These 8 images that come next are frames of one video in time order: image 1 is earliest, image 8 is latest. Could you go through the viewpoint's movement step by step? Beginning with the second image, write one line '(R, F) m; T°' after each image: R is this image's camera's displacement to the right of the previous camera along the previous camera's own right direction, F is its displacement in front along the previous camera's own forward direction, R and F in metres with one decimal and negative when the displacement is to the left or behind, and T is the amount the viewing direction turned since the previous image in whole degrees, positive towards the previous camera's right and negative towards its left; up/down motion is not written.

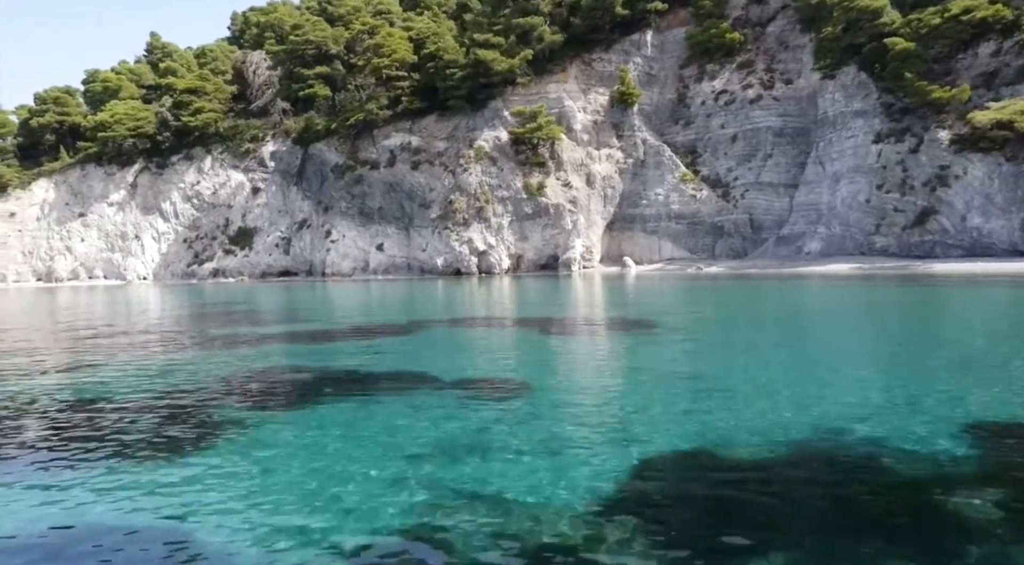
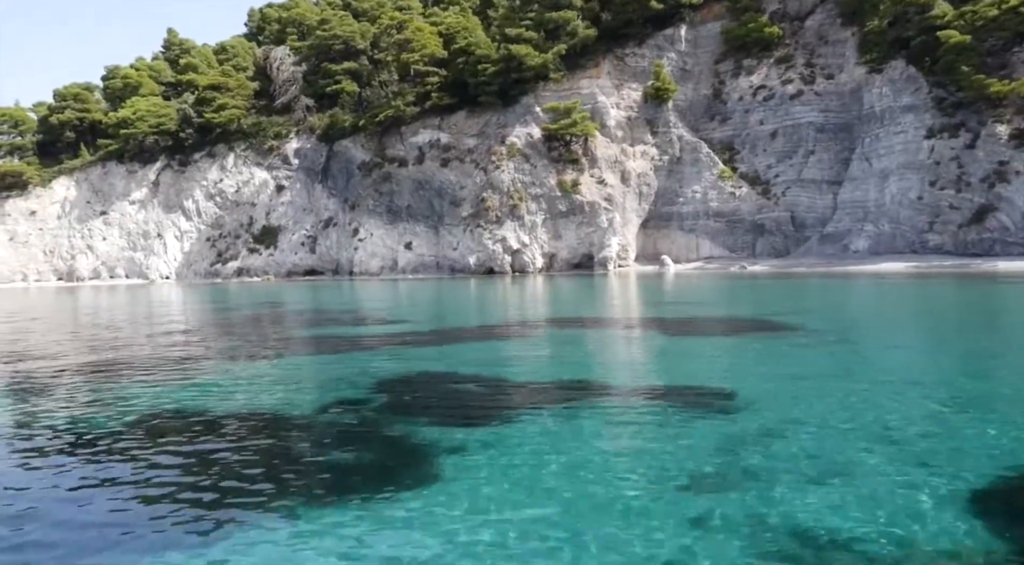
(-1.7, +0.7) m; 0°
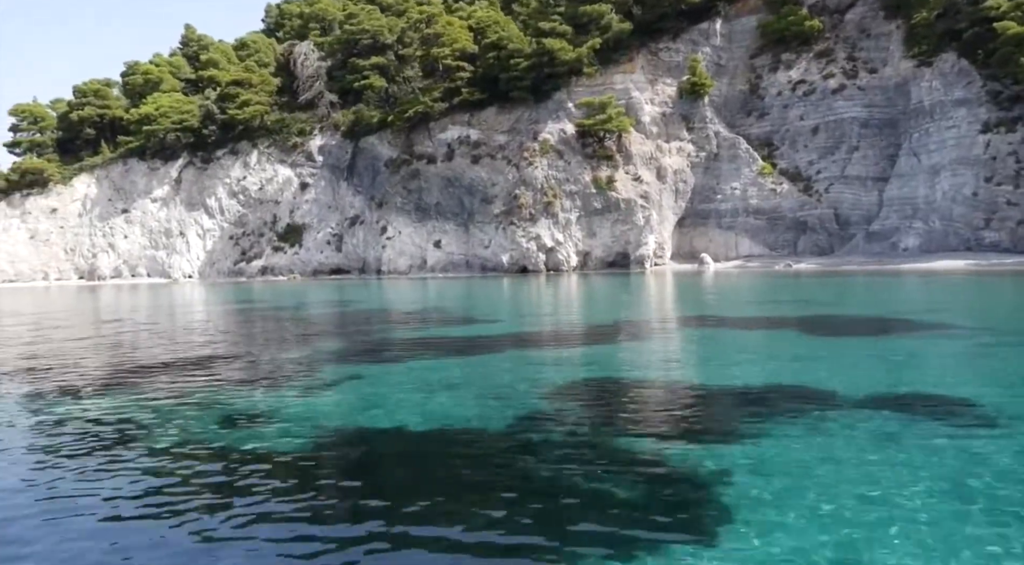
(-1.7, +0.8) m; 0°
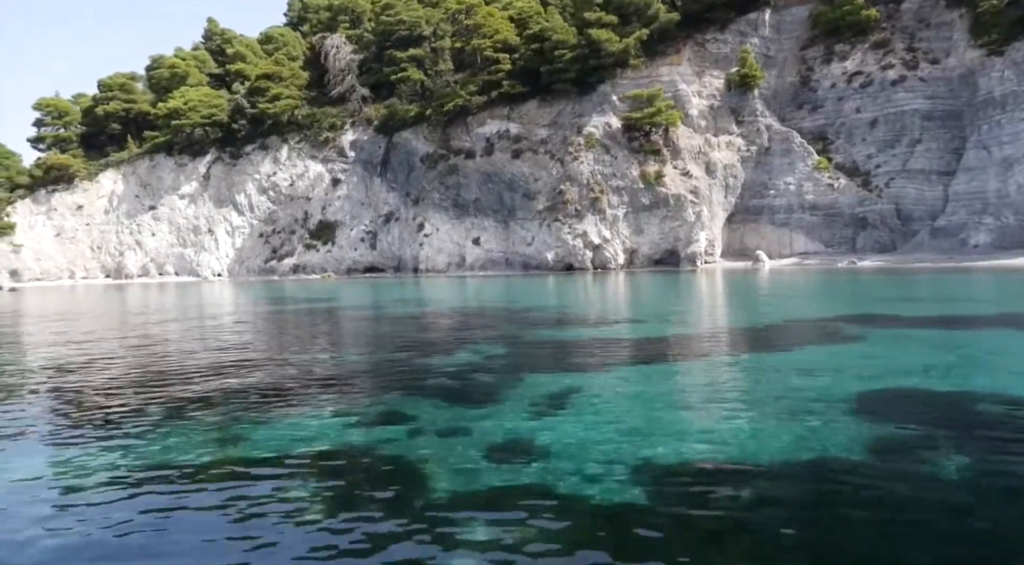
(-2.1, +1.2) m; 0°
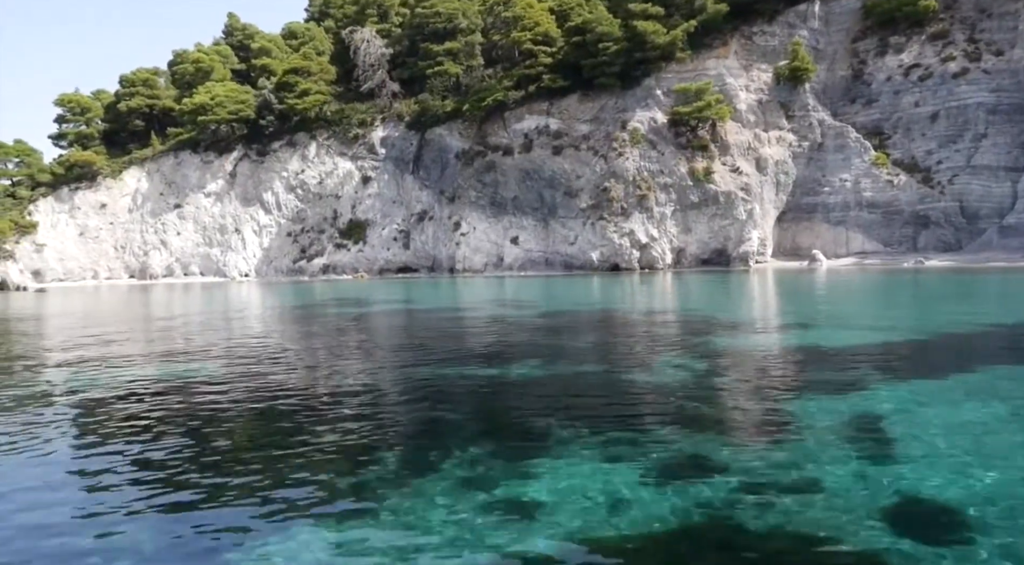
(-2.0, +1.3) m; 0°
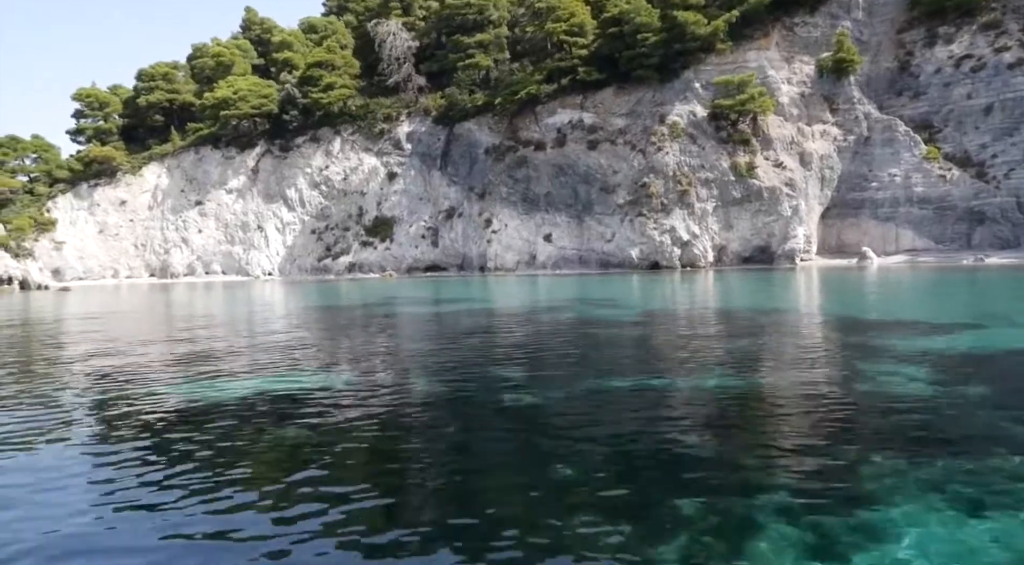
(-1.6, +1.1) m; 0°
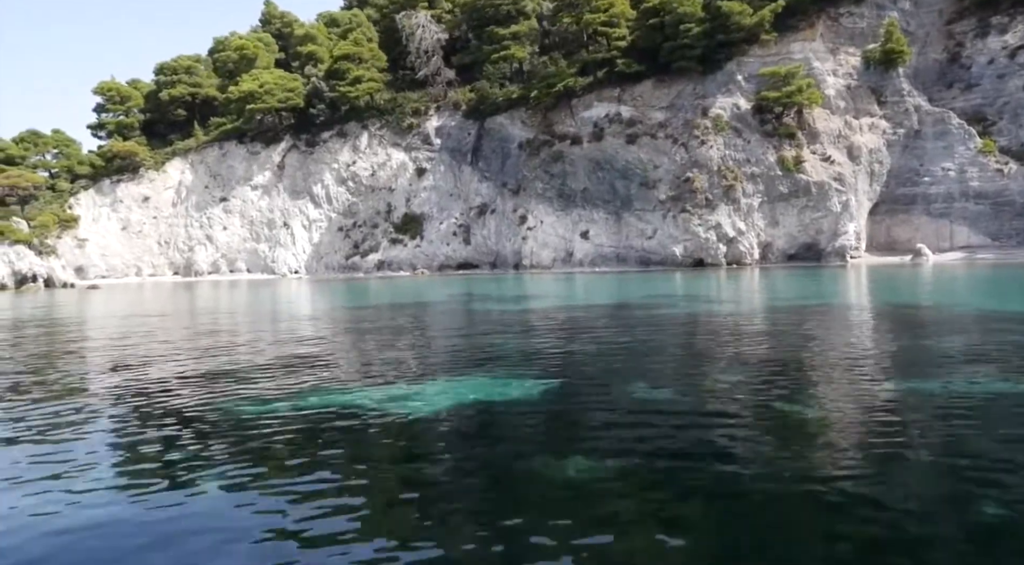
(-1.7, +1.0) m; 0°
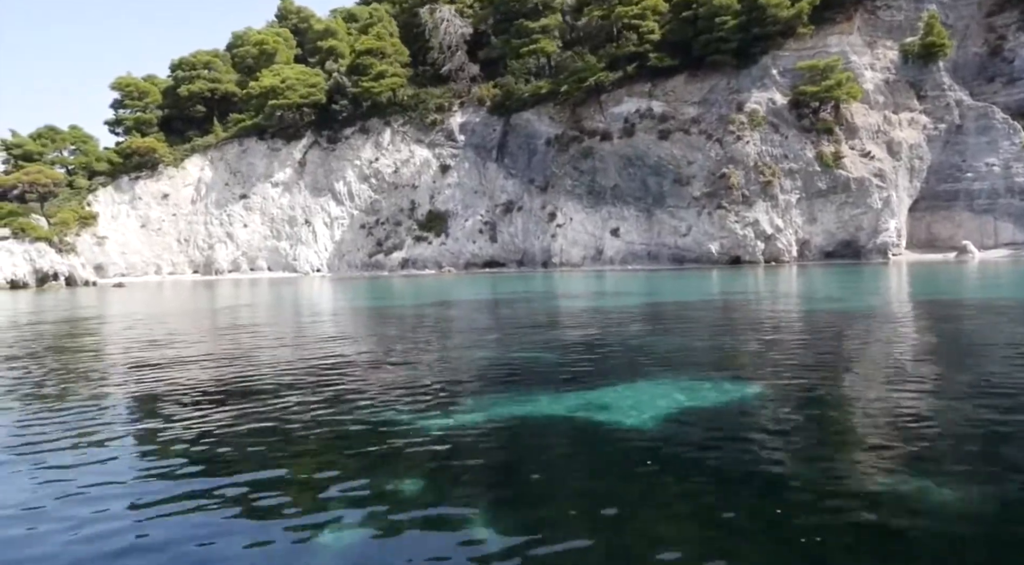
(-1.4, +0.8) m; 0°
